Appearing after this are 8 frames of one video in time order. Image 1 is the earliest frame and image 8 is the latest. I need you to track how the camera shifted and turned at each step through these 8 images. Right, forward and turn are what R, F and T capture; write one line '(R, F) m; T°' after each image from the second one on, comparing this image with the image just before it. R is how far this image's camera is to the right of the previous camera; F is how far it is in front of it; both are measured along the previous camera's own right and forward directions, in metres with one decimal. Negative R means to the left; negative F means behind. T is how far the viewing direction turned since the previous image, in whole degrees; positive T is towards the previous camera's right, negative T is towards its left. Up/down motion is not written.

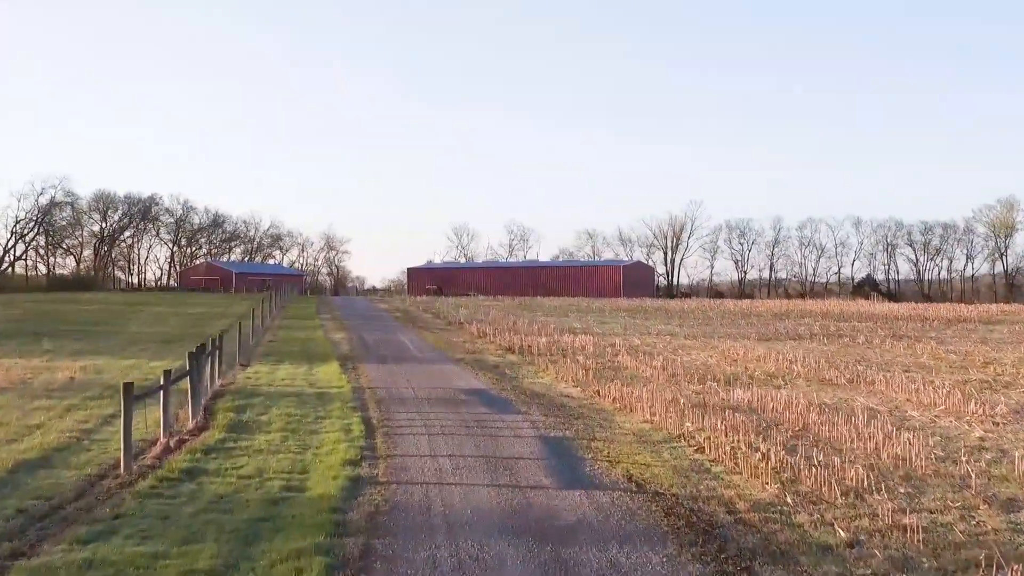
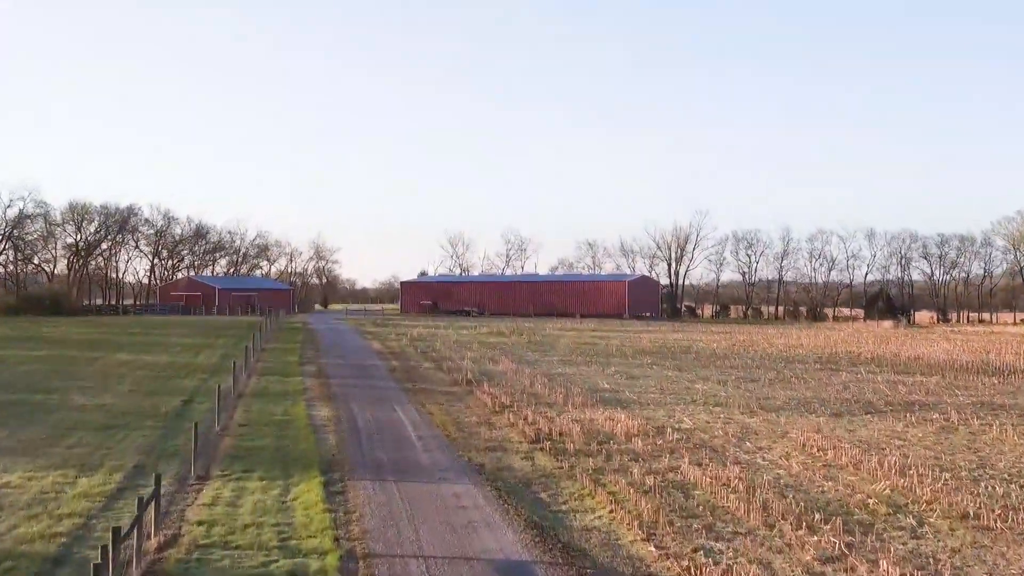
(-0.4, +3.1) m; 0°
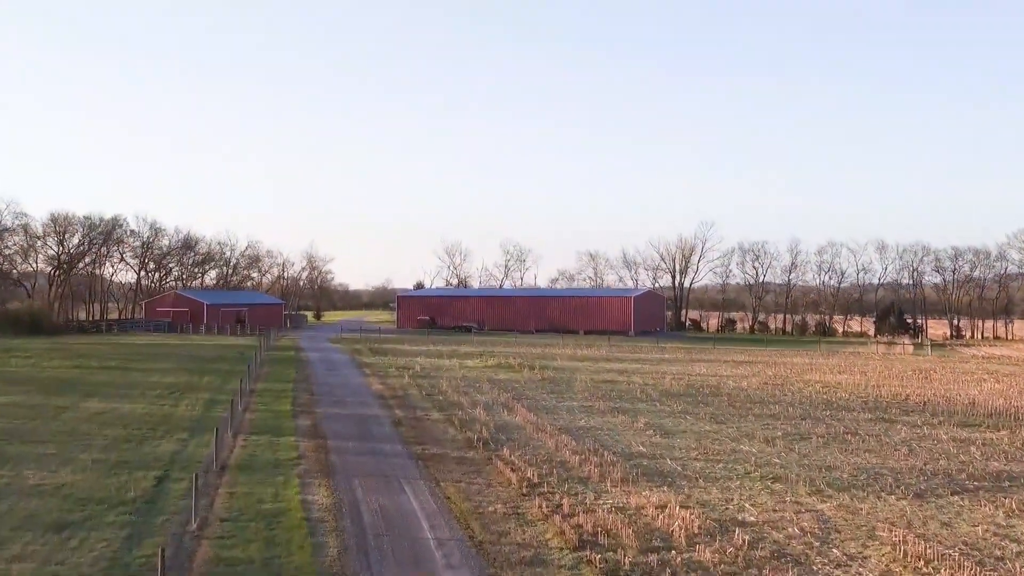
(-0.5, +2.2) m; 0°
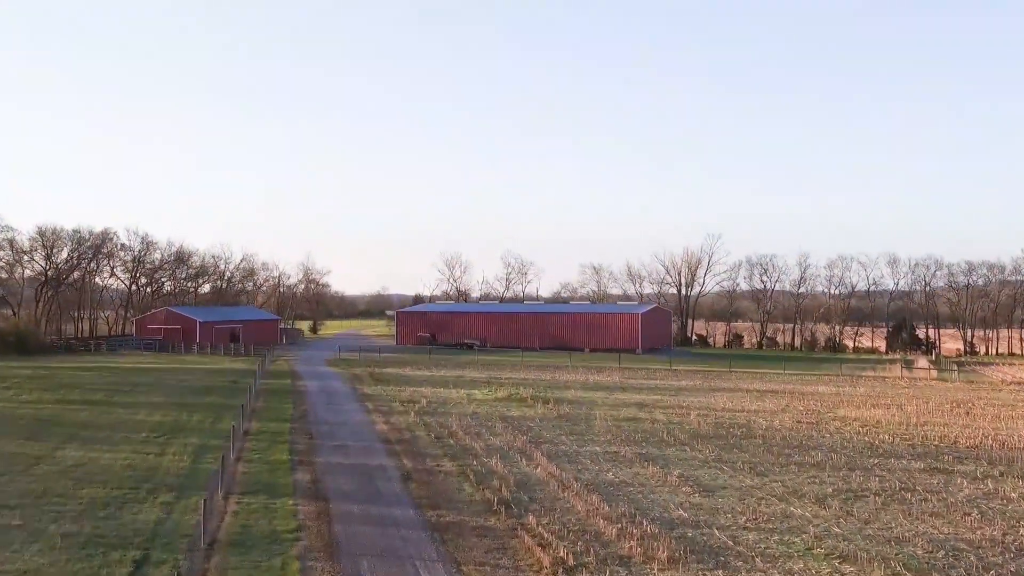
(-0.4, +1.7) m; 0°
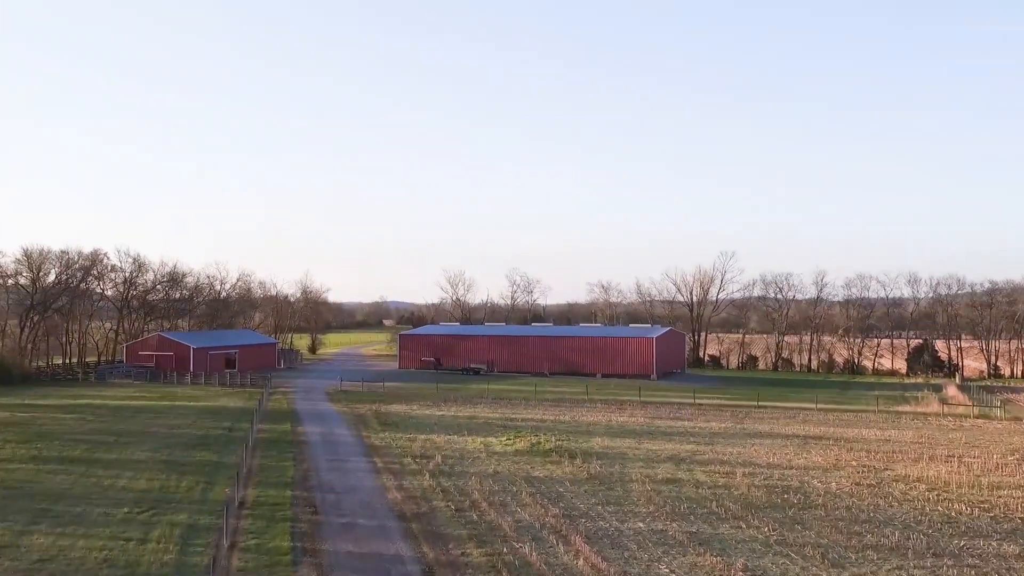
(-0.5, +2.3) m; 0°
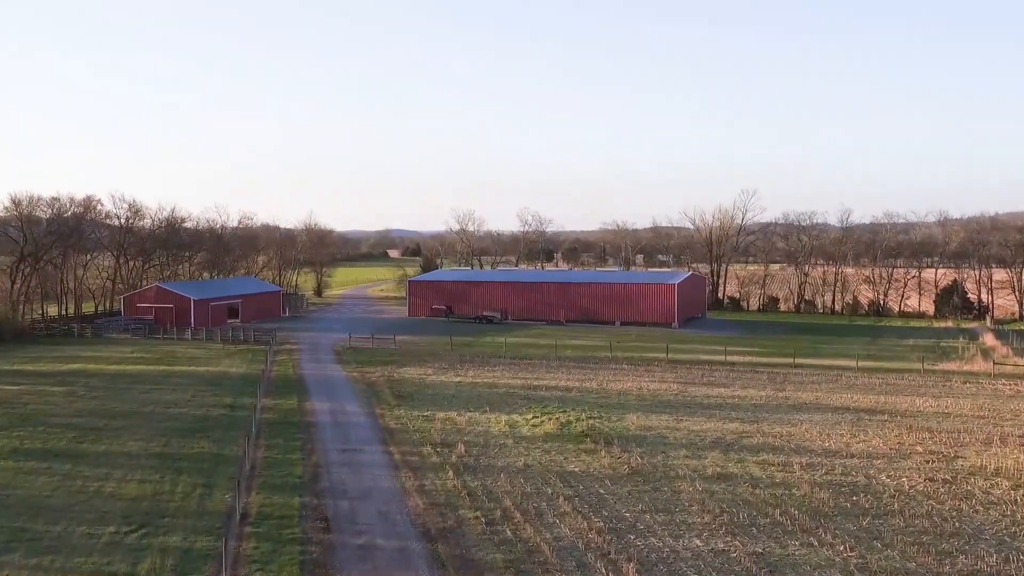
(-0.5, +2.4) m; 0°
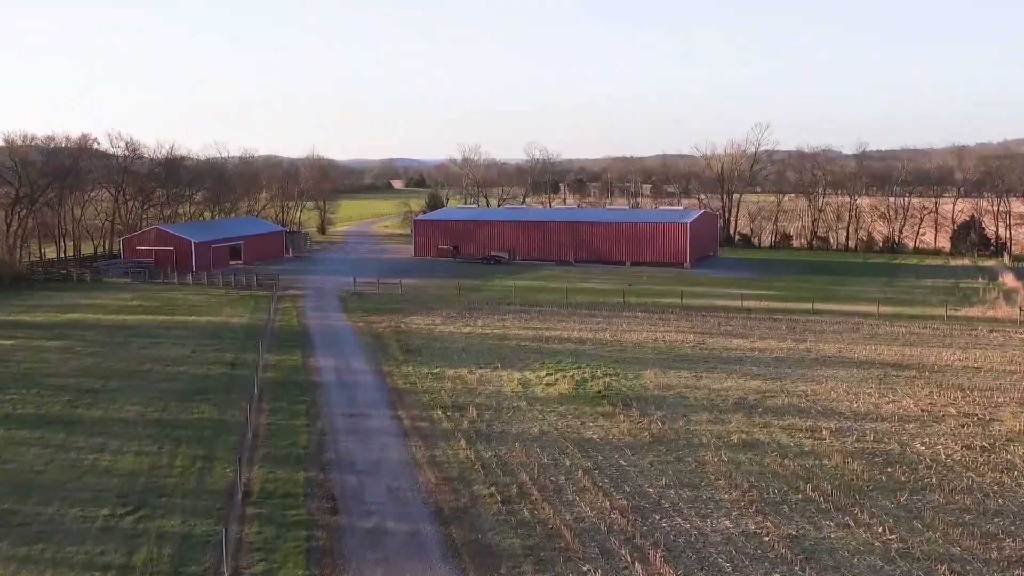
(-0.2, +1.1) m; 0°
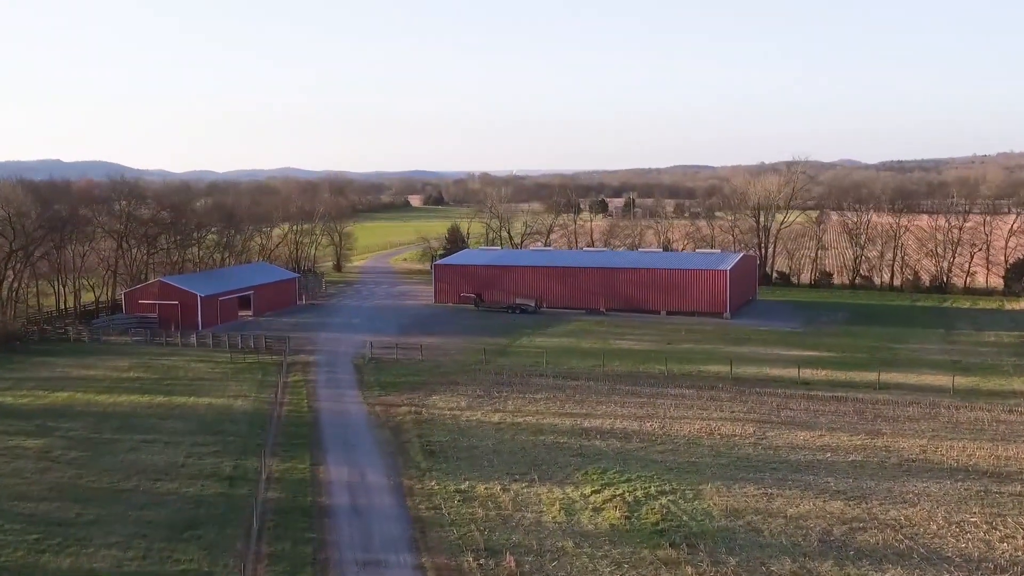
(-0.4, +3.0) m; -1°
